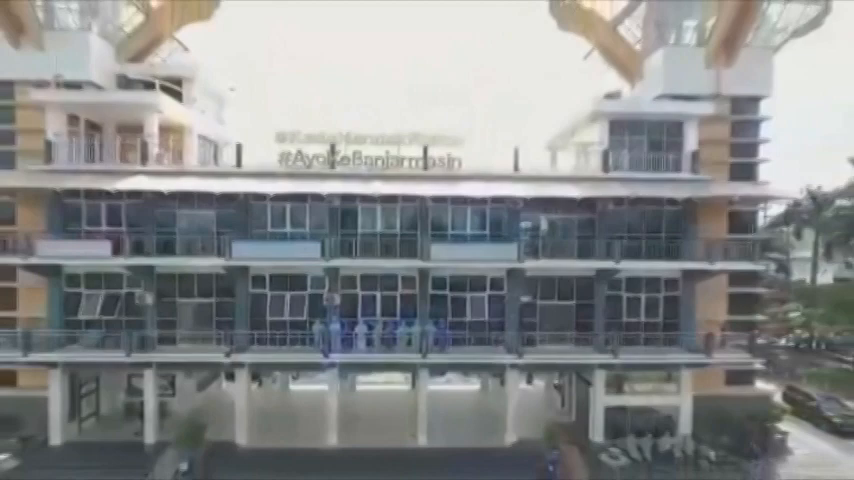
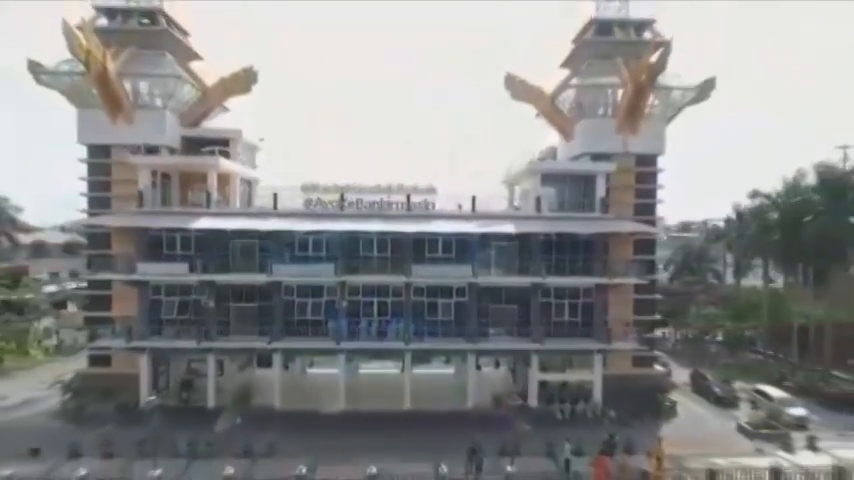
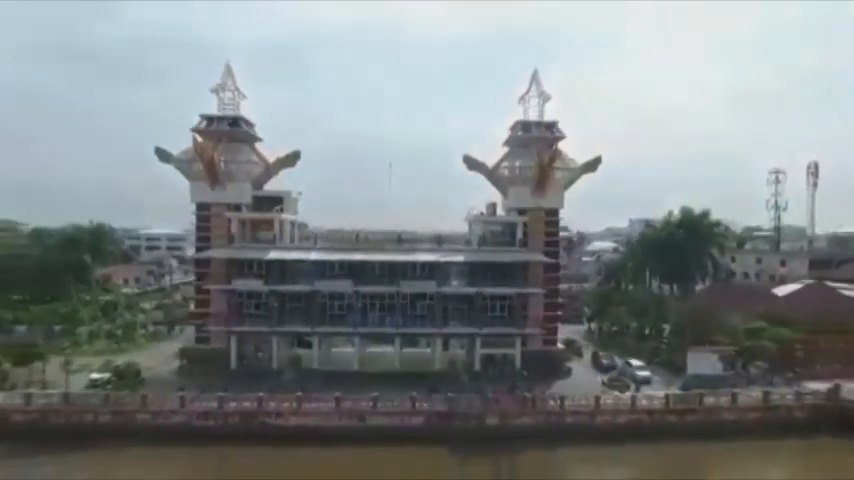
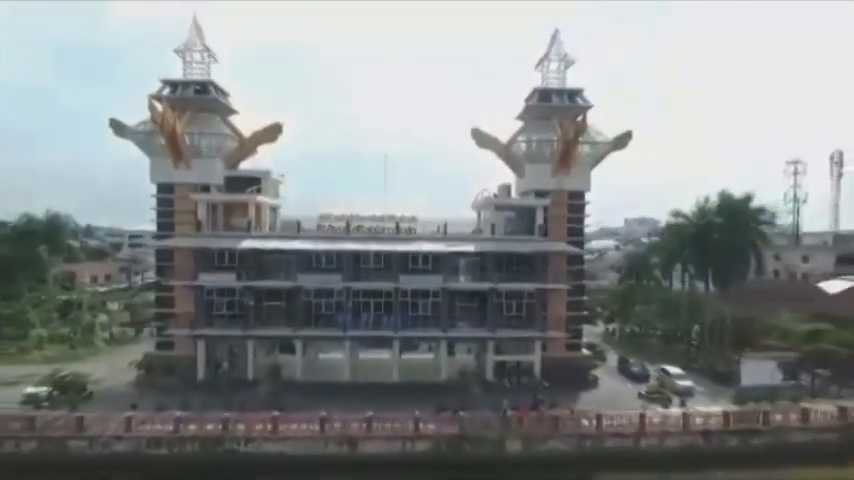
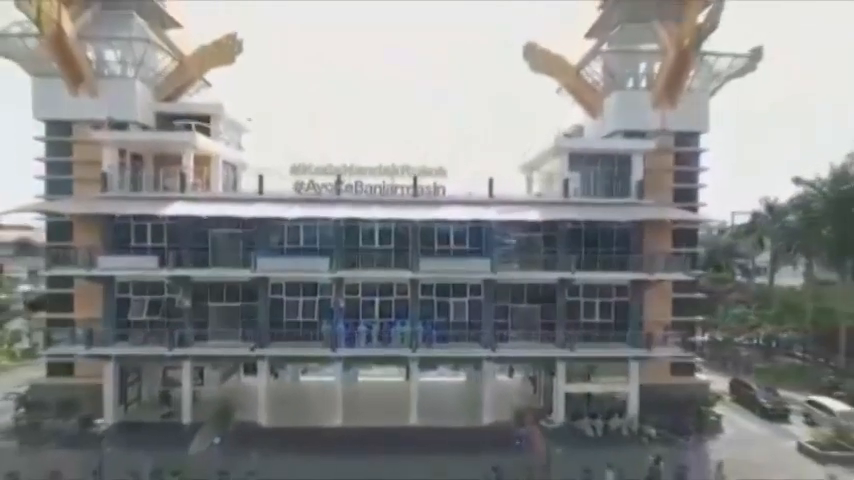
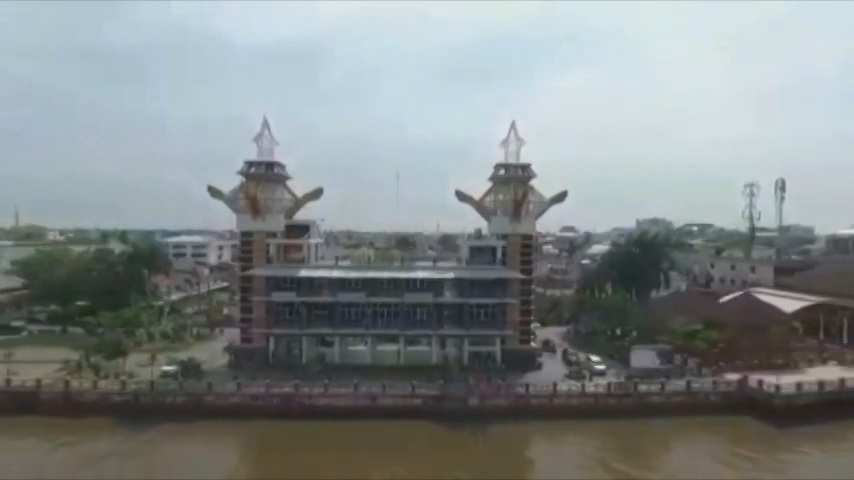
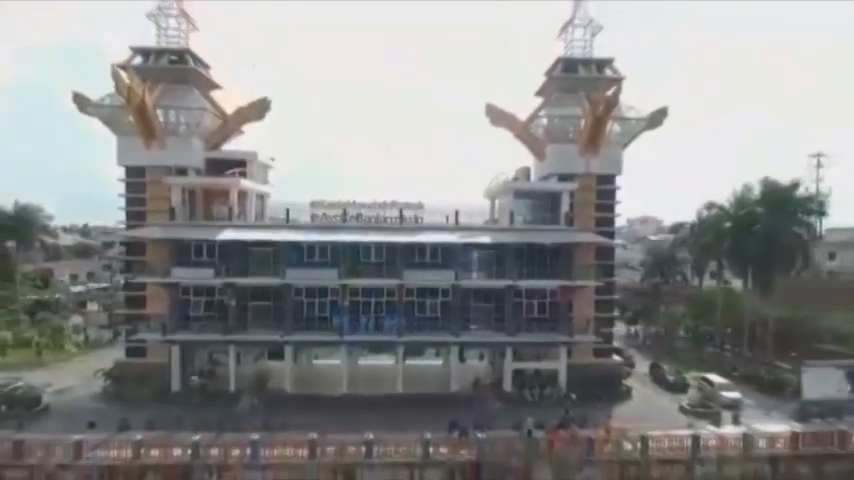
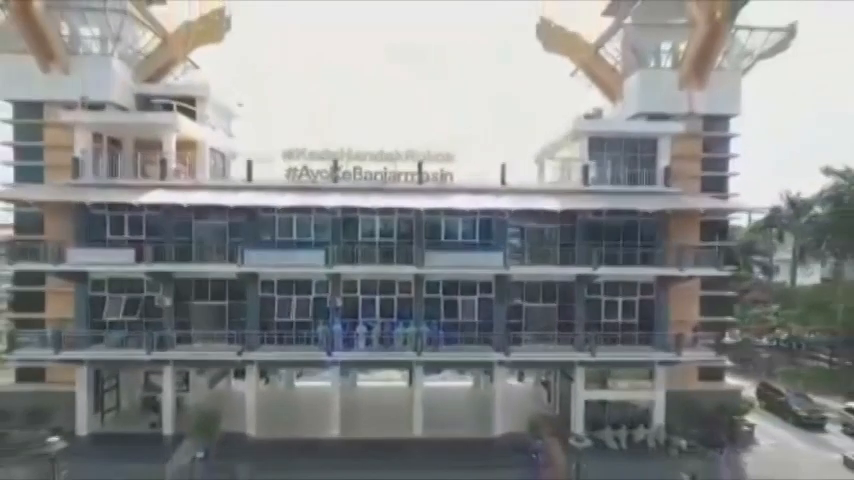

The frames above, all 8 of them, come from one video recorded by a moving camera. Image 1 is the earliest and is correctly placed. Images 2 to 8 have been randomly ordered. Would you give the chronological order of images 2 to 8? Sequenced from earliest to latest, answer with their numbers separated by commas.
8, 5, 2, 7, 4, 3, 6
